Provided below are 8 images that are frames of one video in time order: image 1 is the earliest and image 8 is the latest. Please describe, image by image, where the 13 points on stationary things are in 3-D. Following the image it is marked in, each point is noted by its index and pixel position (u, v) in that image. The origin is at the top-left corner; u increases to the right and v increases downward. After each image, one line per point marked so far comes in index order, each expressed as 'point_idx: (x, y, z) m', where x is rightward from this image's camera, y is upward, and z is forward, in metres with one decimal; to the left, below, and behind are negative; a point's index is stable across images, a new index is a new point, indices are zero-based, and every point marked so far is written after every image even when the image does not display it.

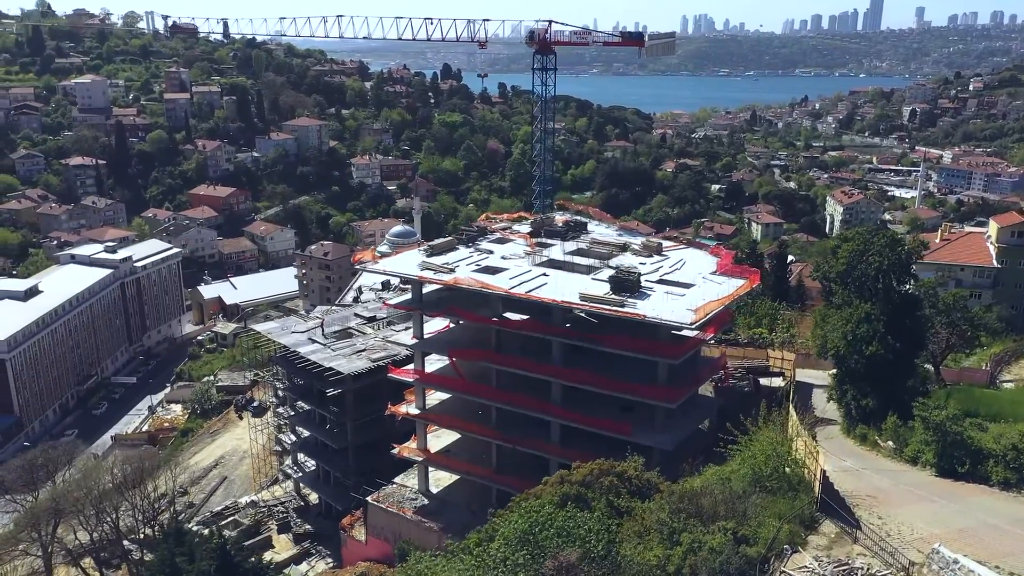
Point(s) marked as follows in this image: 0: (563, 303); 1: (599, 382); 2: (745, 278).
0: (+1.0, -0.3, +17.0) m
1: (+1.9, -2.0, +17.4) m
2: (+5.2, +0.2, +18.6) m
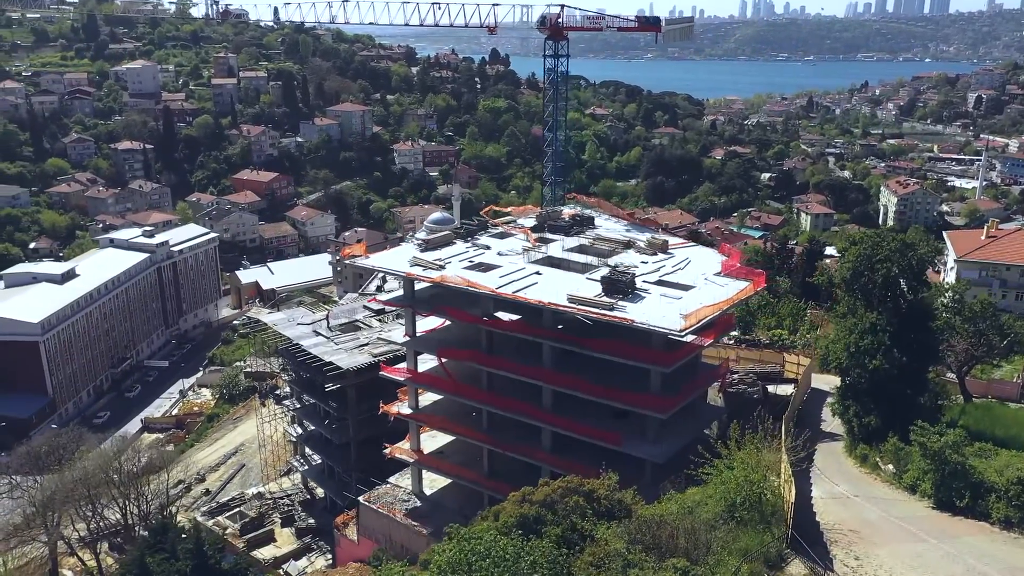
0: (+0.7, -0.3, +16.1) m
1: (+1.6, -2.0, +16.5) m
2: (+4.9, +0.2, +17.5) m
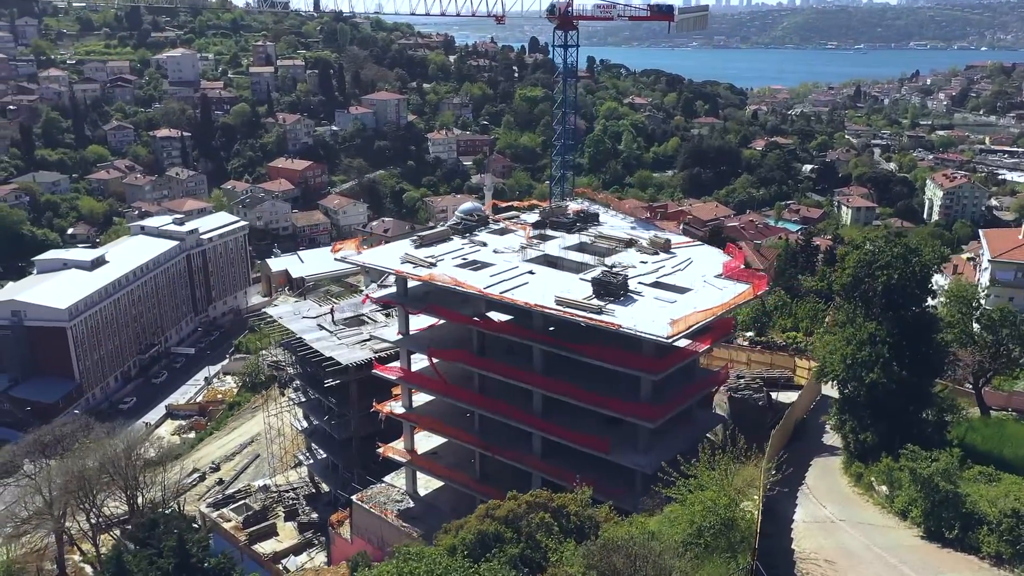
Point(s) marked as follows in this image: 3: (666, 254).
0: (+0.5, -0.4, +15.5) m
1: (+1.3, -2.0, +15.9) m
2: (+4.7, +0.1, +16.6) m
3: (+3.5, +0.8, +18.7) m
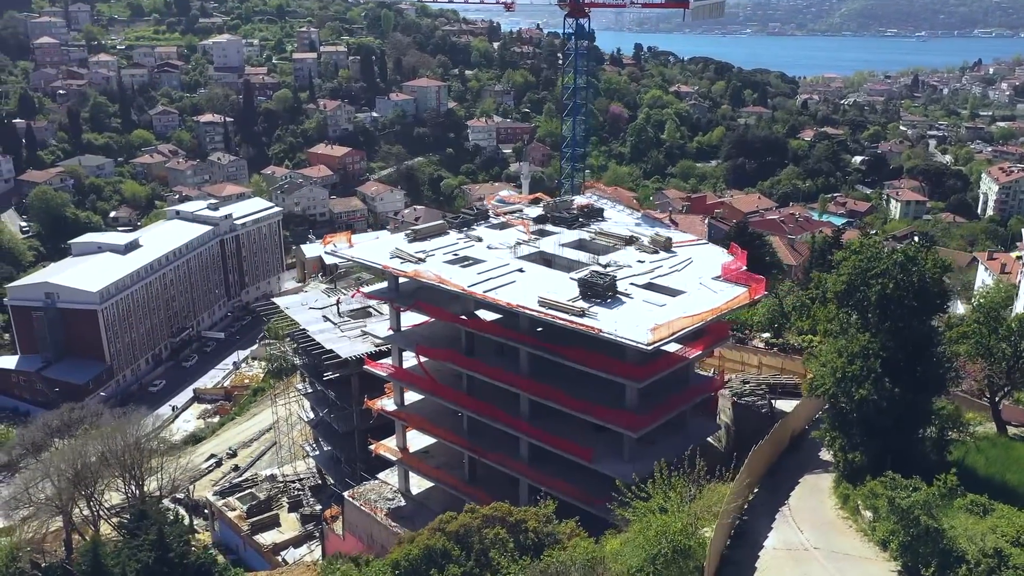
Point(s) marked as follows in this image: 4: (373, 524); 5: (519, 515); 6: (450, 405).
0: (+0.1, -0.3, +14.9) m
1: (+0.9, -2.0, +15.2) m
2: (+4.5, 0.0, +15.8) m
3: (+3.3, +0.7, +17.9) m
4: (-3.2, -5.4, +19.3) m
5: (+0.1, -3.4, +12.7) m
6: (-1.3, -2.4, +17.3) m
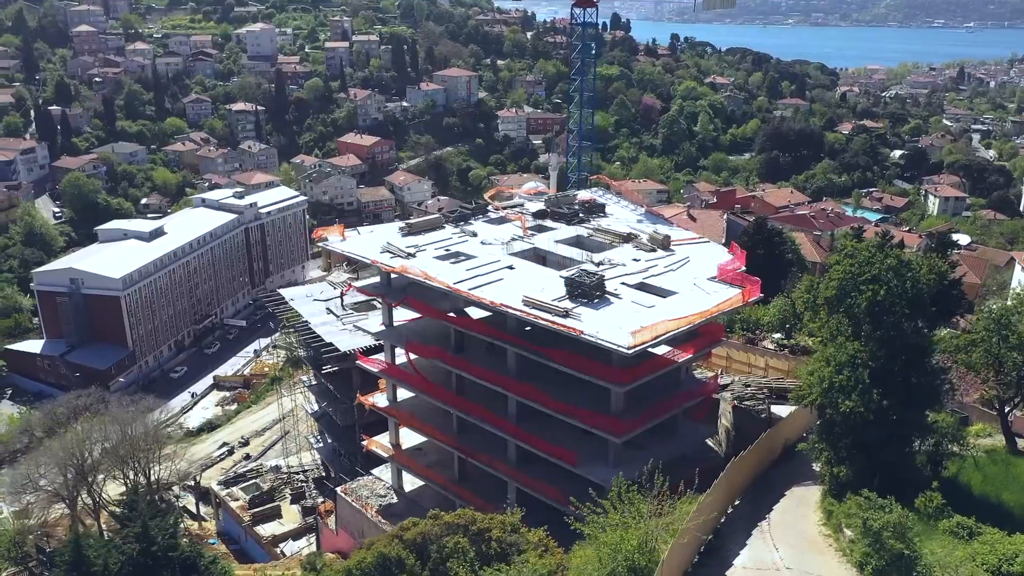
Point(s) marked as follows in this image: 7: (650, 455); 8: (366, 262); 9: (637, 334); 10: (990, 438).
0: (-0.2, -0.3, +14.5) m
1: (+0.6, -2.0, +14.8) m
2: (+4.2, 0.0, +15.2) m
3: (+3.2, +0.7, +17.4) m
4: (-3.4, -5.3, +19.1) m
5: (-0.3, -3.4, +12.3) m
6: (-1.5, -2.4, +17.0) m
7: (+2.5, -3.0, +15.2) m
8: (-3.0, +0.5, +17.2) m
9: (+2.0, -0.7, +13.0) m
10: (+9.5, -3.0, +16.5) m
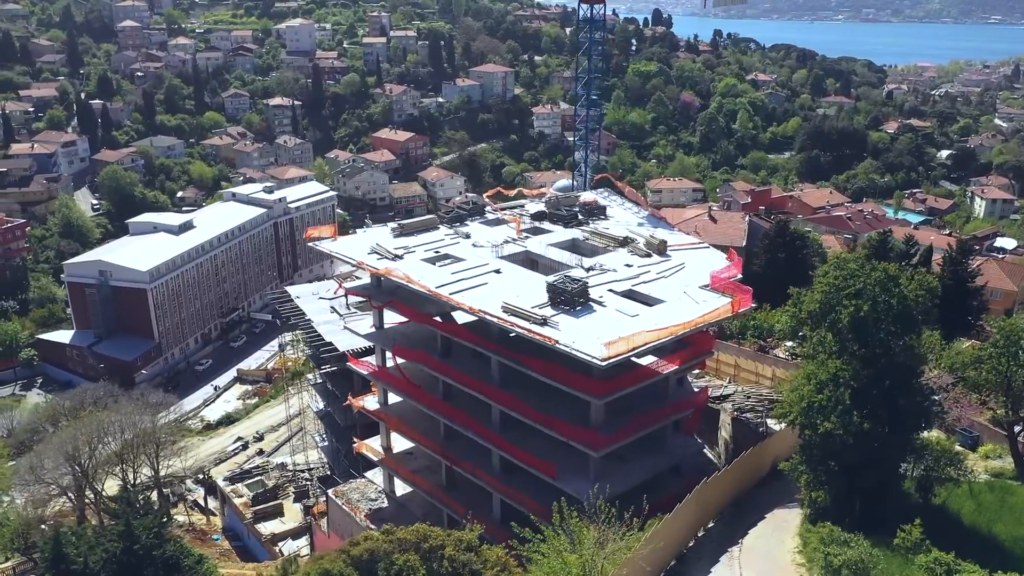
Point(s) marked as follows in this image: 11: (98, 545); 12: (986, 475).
0: (-0.5, -0.4, +14.1) m
1: (+0.2, -2.1, +14.4) m
2: (+3.9, -0.2, +14.6) m
3: (+3.0, +0.6, +16.8) m
4: (-3.6, -5.3, +18.8) m
5: (-0.8, -3.5, +11.9) m
6: (-1.8, -2.4, +16.6) m
7: (+2.2, -3.2, +14.6) m
8: (-3.2, +0.5, +16.9) m
9: (+1.5, -0.8, +12.5) m
10: (+9.2, -3.2, +15.7) m
11: (-8.4, -5.2, +16.9) m
12: (+9.0, -3.6, +15.9) m
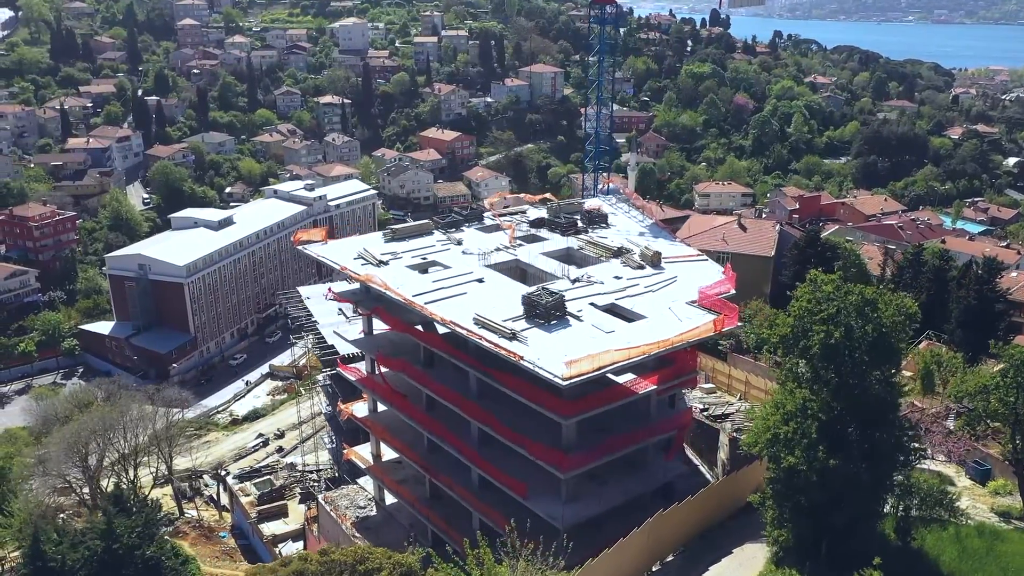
0: (-1.0, -0.6, +13.6) m
1: (-0.2, -2.3, +13.9) m
2: (+3.4, -0.4, +13.8) m
3: (+2.7, +0.3, +16.1) m
4: (-3.9, -5.4, +18.5) m
5: (-1.5, -3.7, +11.5) m
6: (-2.1, -2.6, +16.3) m
7: (+1.7, -3.4, +14.0) m
8: (-3.5, +0.4, +16.6) m
9: (+0.9, -1.1, +11.9) m
10: (+8.7, -3.6, +14.6) m
11: (-8.8, -5.2, +17.0) m
12: (+8.6, -4.0, +14.9) m
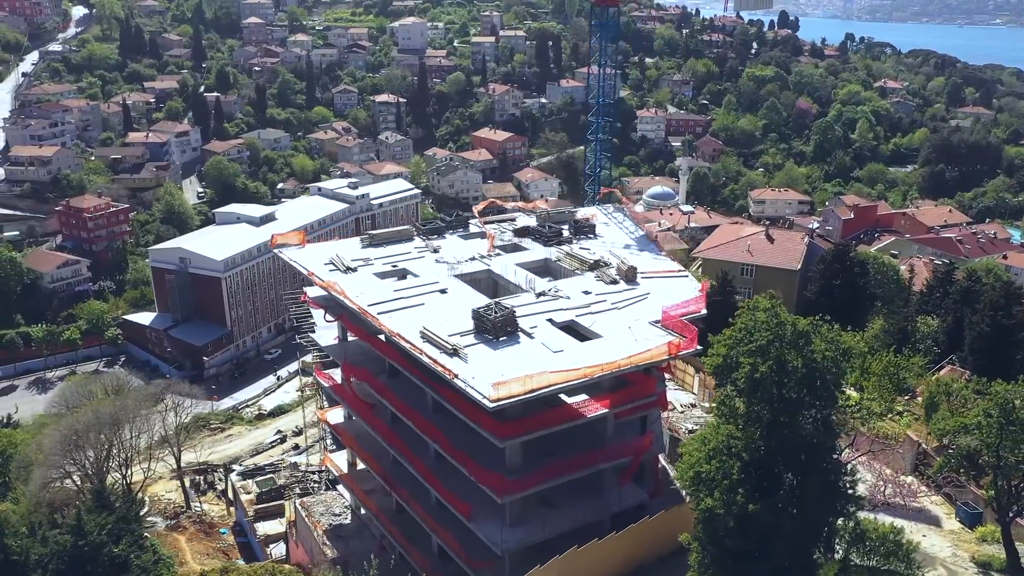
0: (-1.8, -0.8, +13.2) m
1: (-1.1, -2.5, +13.4) m
2: (+2.6, -0.8, +13.1) m
3: (+2.1, 0.0, +15.4) m
4: (-4.5, -5.5, +18.3) m
5: (-2.6, -3.9, +11.1) m
6: (-2.8, -2.7, +15.9) m
7: (+0.8, -3.7, +13.4) m
8: (-4.0, +0.3, +16.3) m
9: (0.0, -1.3, +11.4) m
10: (+7.9, -4.1, +13.4) m
11: (-9.5, -5.1, +17.2) m
12: (+7.7, -4.5, +13.7) m
